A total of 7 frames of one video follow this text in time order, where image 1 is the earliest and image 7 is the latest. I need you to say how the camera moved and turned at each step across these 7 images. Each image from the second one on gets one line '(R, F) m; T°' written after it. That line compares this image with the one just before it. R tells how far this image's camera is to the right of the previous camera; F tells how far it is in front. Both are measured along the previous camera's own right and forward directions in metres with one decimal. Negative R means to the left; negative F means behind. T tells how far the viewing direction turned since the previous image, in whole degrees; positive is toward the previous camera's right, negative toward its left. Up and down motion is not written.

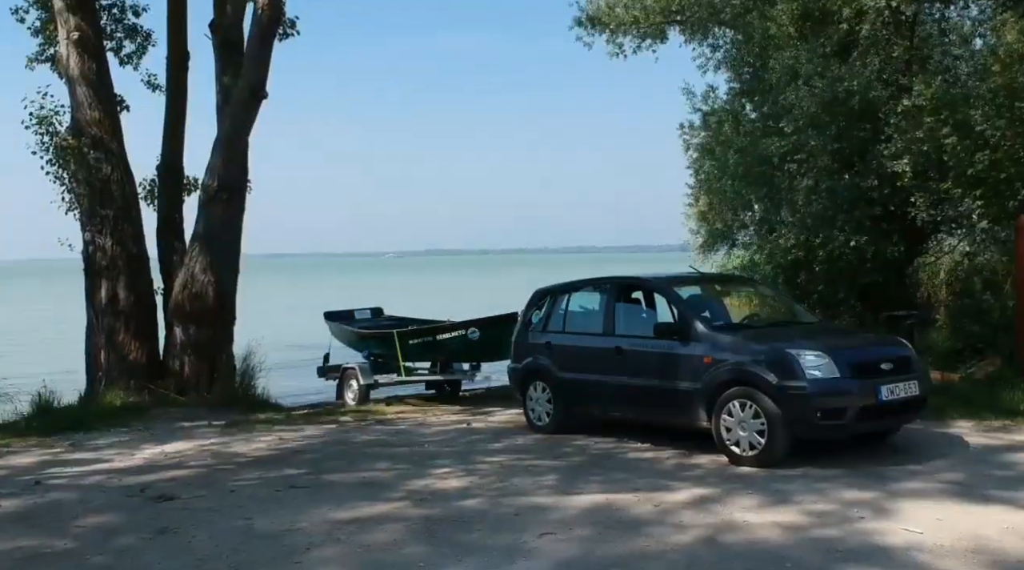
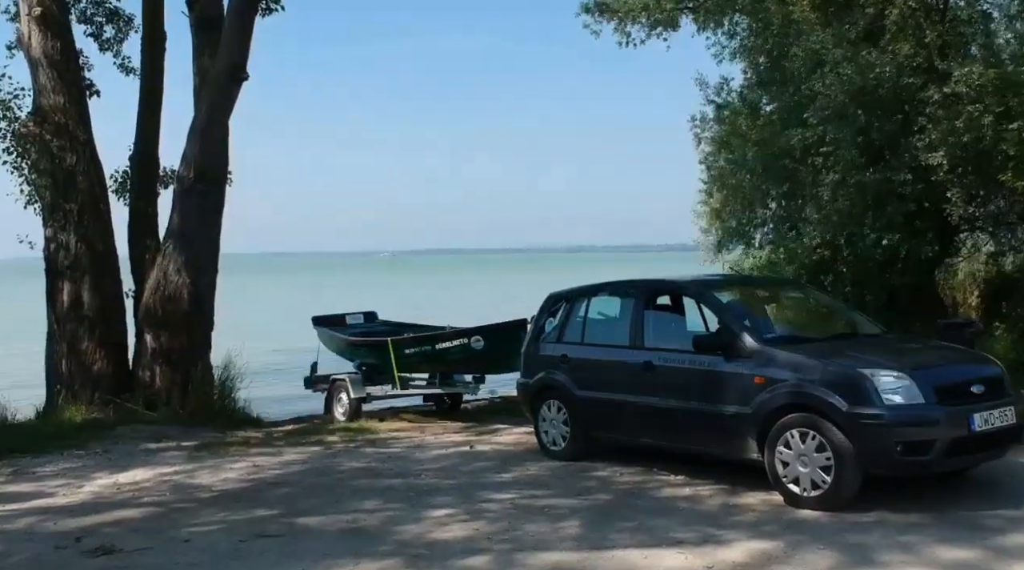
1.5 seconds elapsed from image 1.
(-0.1, +1.3) m; 0°
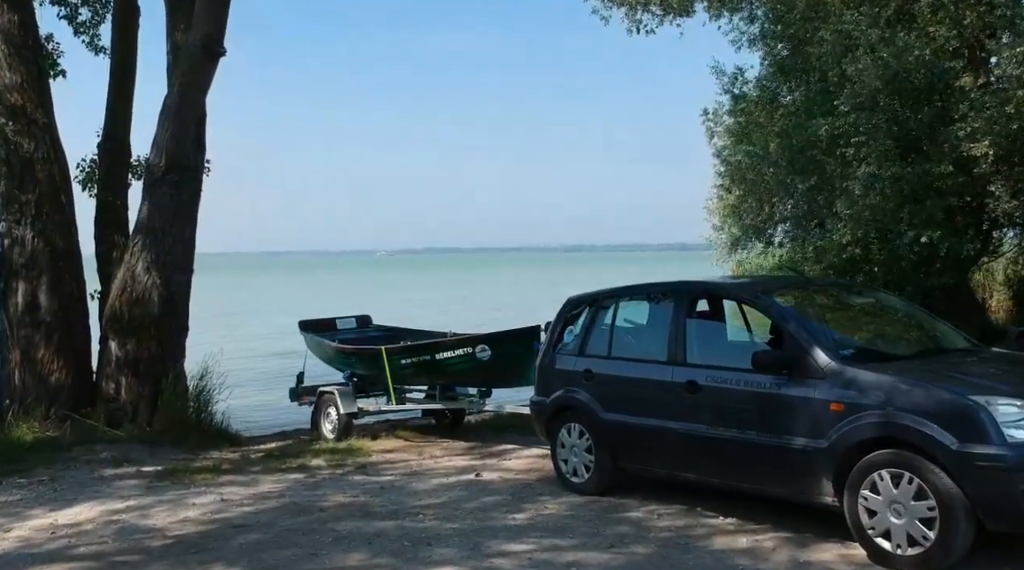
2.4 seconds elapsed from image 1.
(-0.1, +1.3) m; 0°
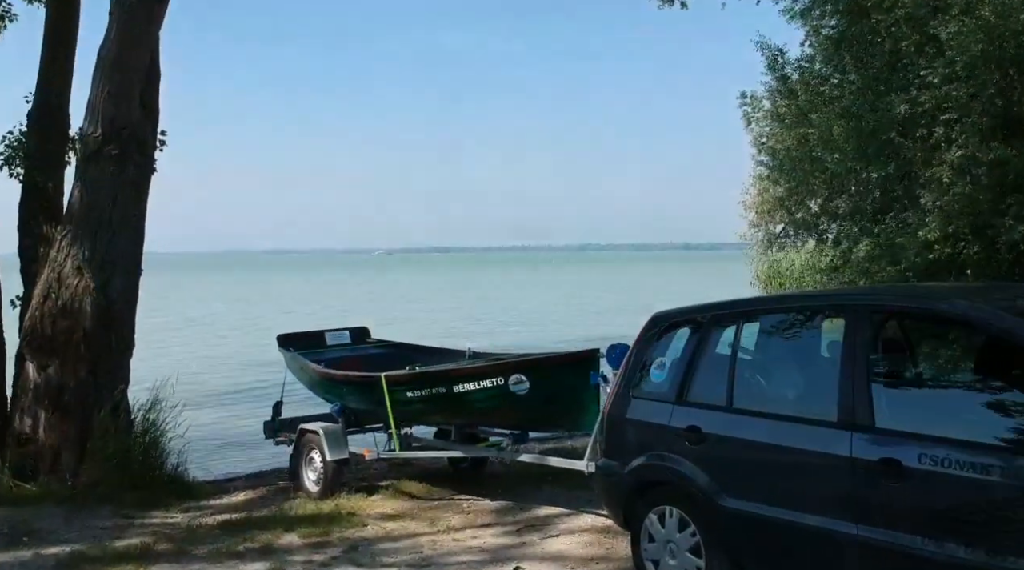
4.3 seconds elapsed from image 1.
(-0.3, +2.6) m; 0°
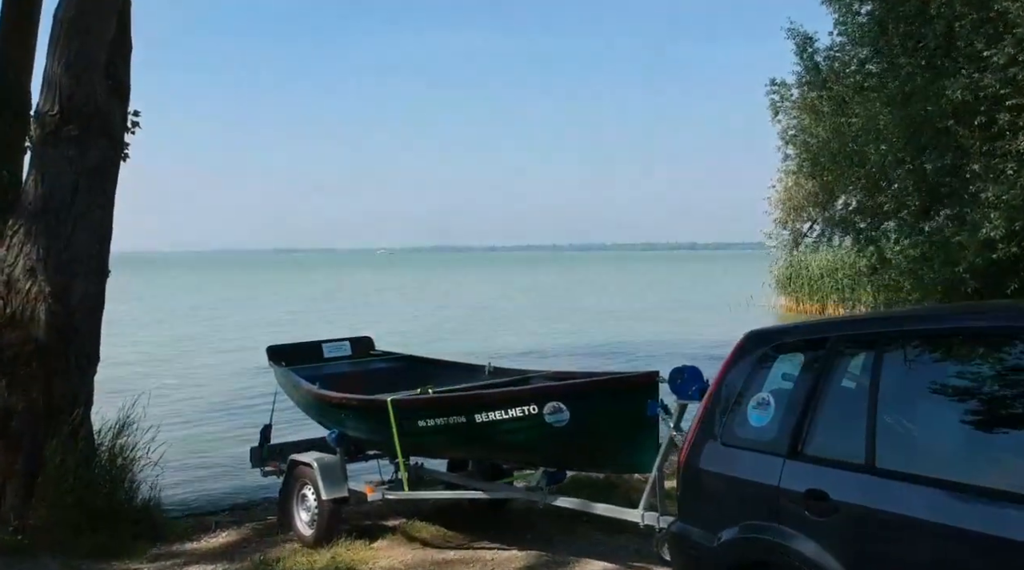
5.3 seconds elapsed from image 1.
(-0.2, +1.3) m; 0°
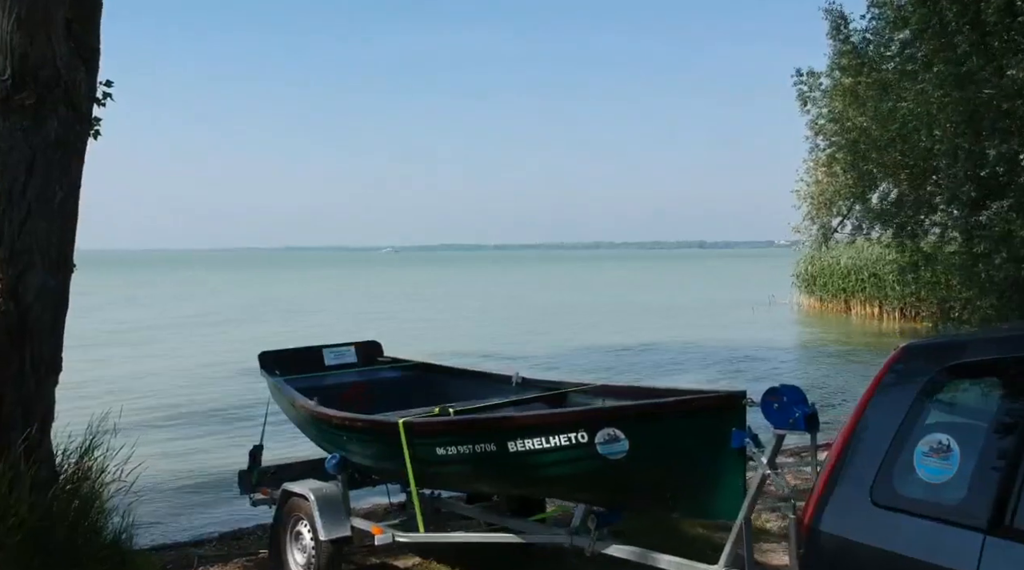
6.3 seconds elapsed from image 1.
(-0.2, +1.2) m; 0°
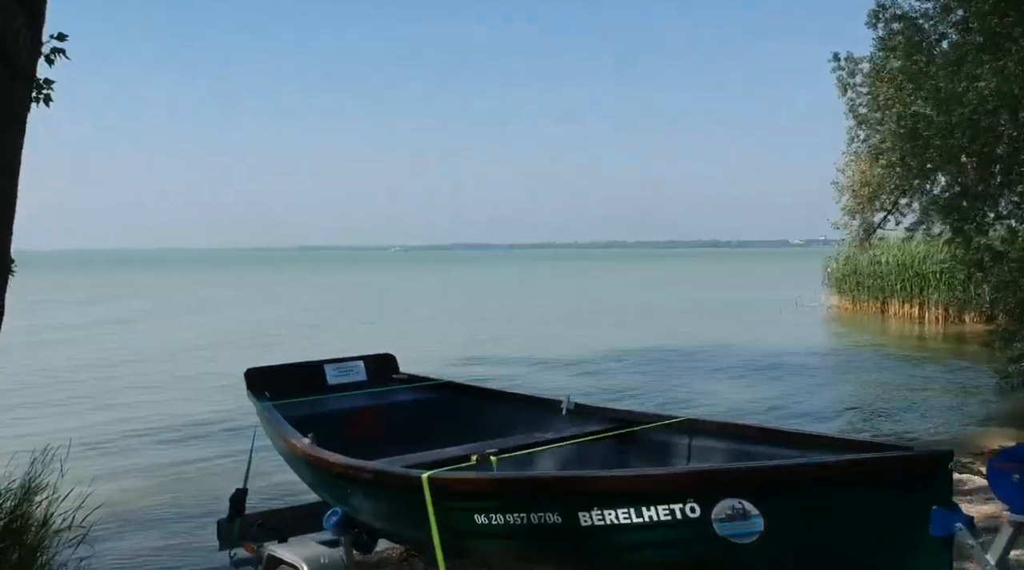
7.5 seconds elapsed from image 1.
(-0.2, +1.5) m; -1°
